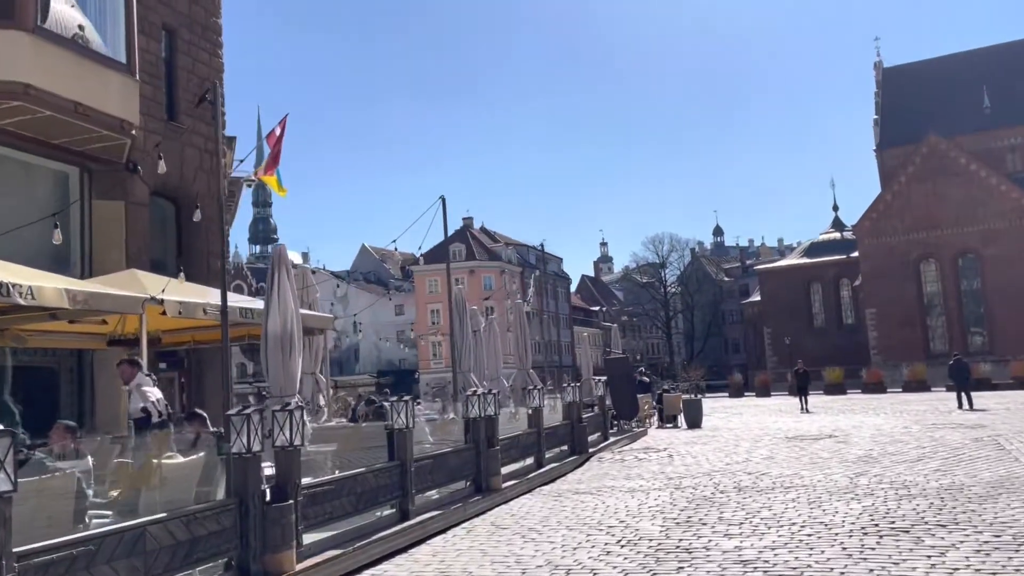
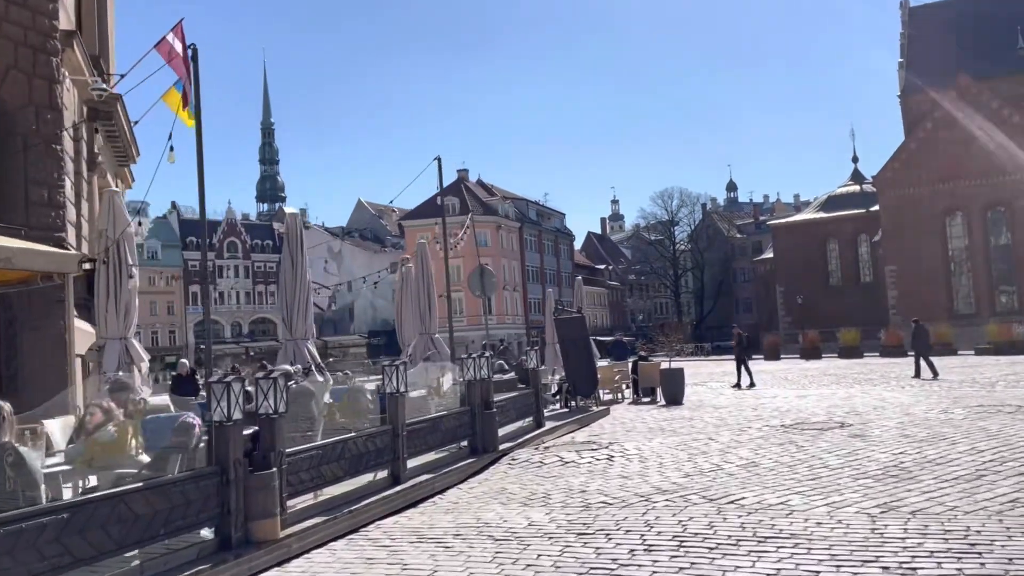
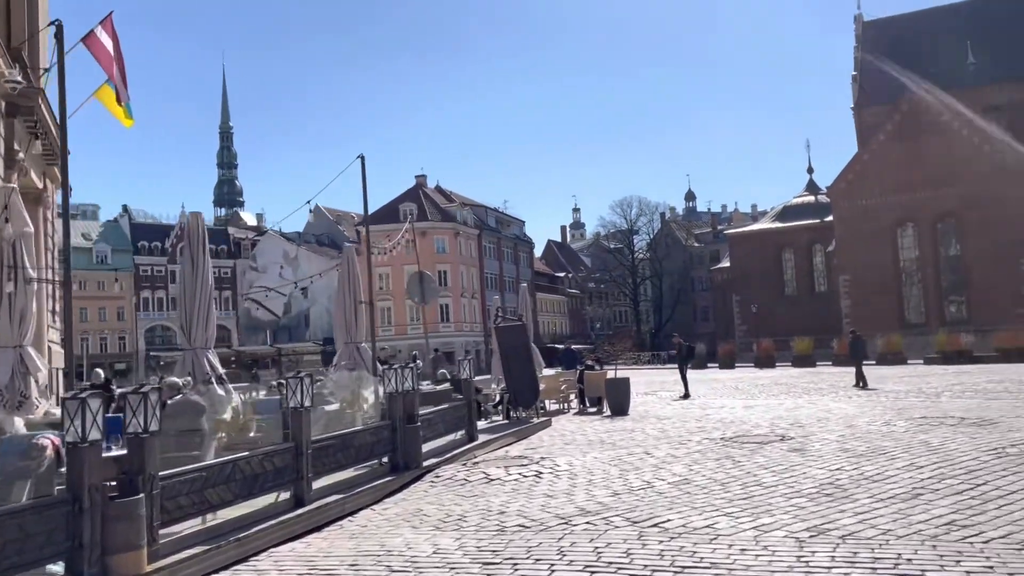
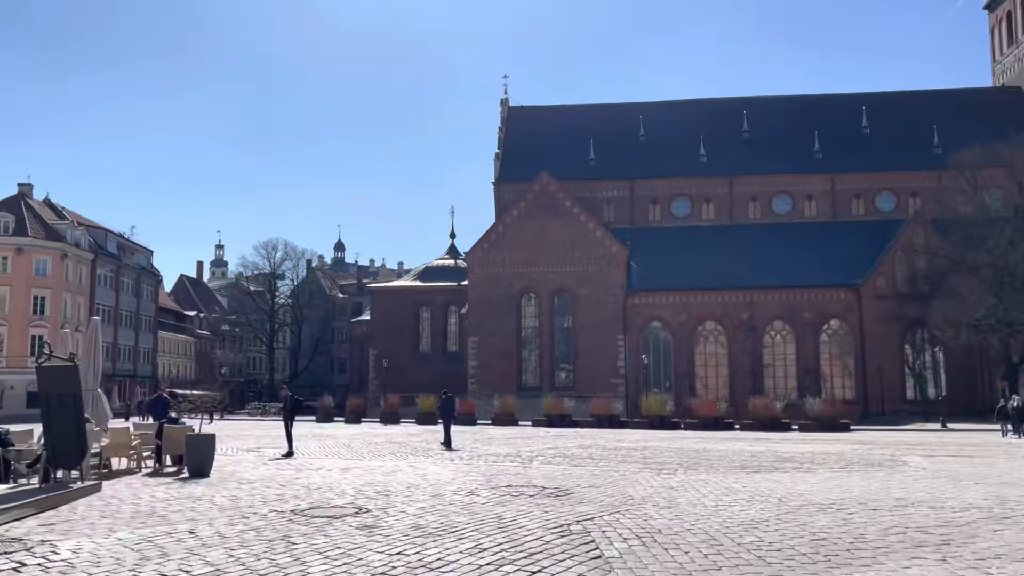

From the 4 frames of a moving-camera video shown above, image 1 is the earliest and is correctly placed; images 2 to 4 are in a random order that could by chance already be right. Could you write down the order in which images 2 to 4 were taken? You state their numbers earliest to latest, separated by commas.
2, 3, 4
